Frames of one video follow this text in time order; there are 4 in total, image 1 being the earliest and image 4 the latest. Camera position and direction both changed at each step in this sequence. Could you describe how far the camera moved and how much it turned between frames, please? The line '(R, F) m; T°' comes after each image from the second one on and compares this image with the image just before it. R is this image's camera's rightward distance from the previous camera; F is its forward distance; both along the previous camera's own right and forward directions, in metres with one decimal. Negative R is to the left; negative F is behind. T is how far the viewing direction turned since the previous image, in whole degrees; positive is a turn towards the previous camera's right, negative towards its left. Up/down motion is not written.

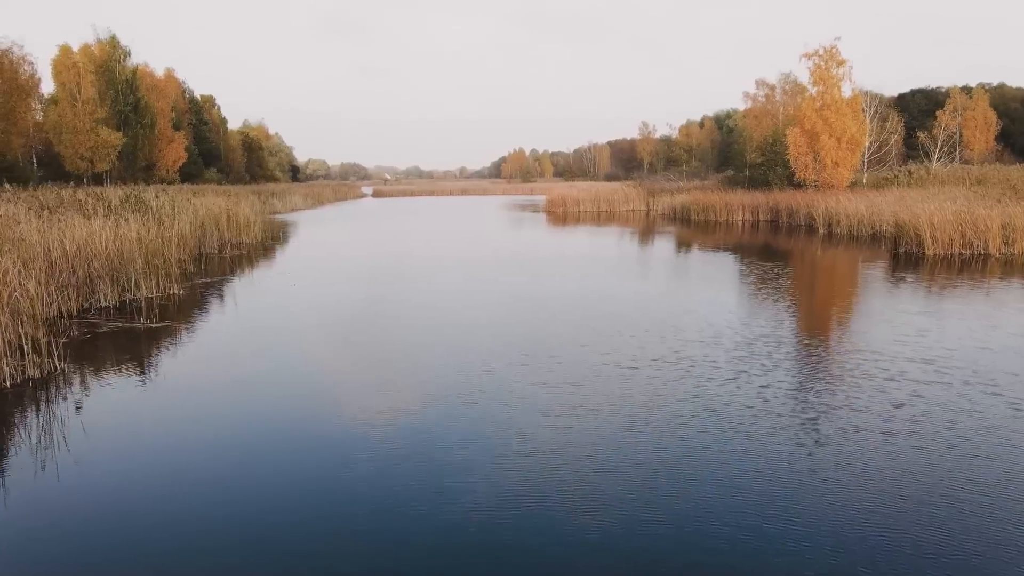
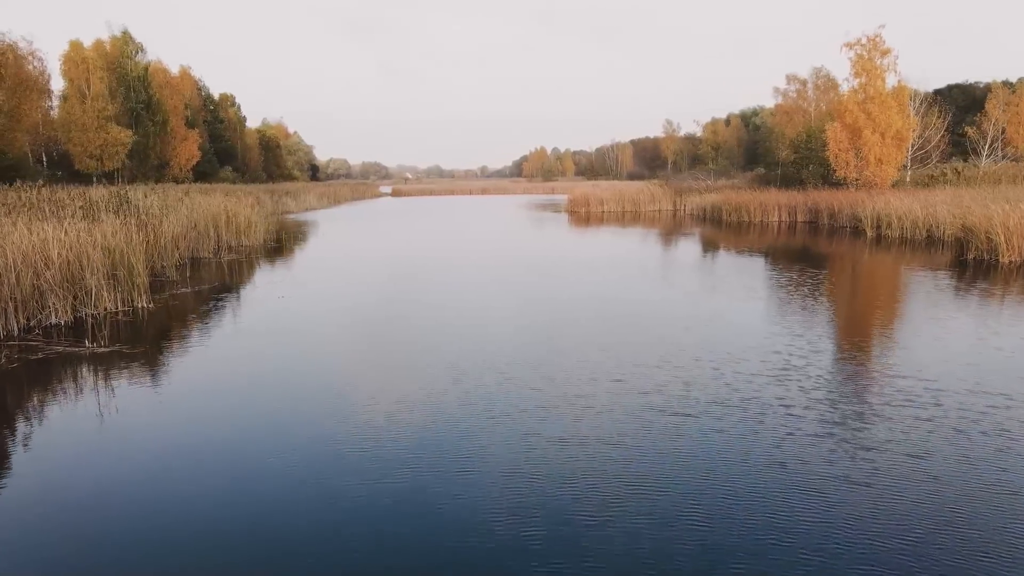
(0.0, +0.7) m; -2°
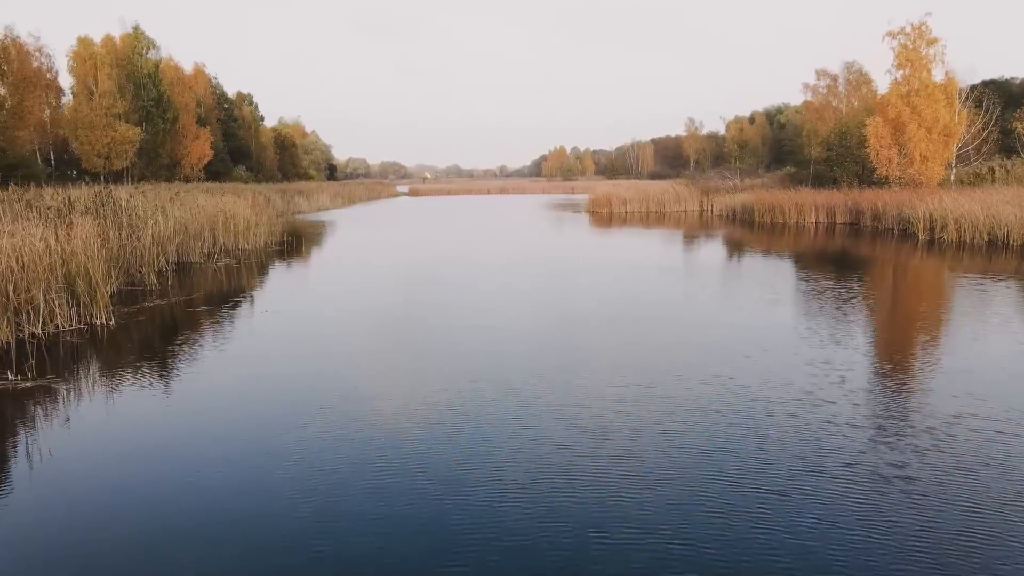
(0.0, +0.7) m; -2°
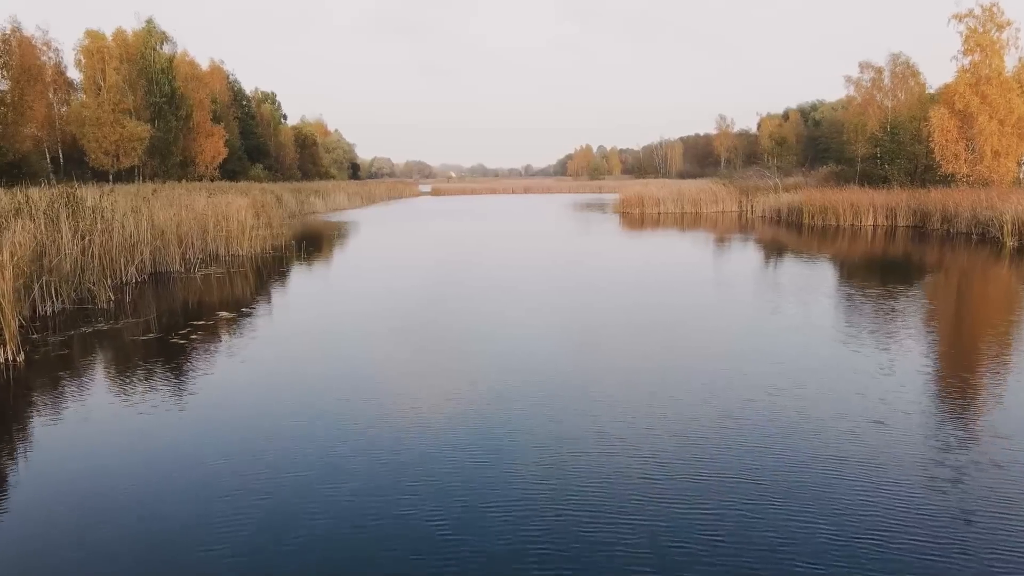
(0.0, +1.0) m; -2°
